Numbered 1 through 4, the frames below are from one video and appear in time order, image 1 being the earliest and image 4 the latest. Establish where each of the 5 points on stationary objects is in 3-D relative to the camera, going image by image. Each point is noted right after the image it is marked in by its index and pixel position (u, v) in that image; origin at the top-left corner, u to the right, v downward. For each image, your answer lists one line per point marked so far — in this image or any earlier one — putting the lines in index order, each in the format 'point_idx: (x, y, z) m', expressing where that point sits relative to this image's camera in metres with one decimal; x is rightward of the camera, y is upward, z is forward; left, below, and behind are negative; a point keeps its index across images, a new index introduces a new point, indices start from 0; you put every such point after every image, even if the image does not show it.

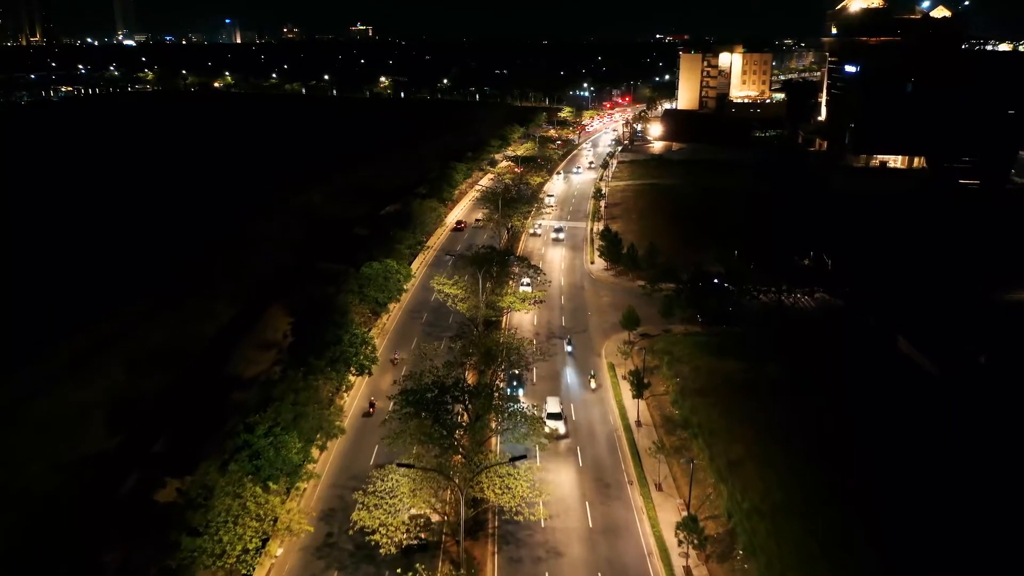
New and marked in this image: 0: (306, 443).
0: (-5.7, -4.3, +19.6) m
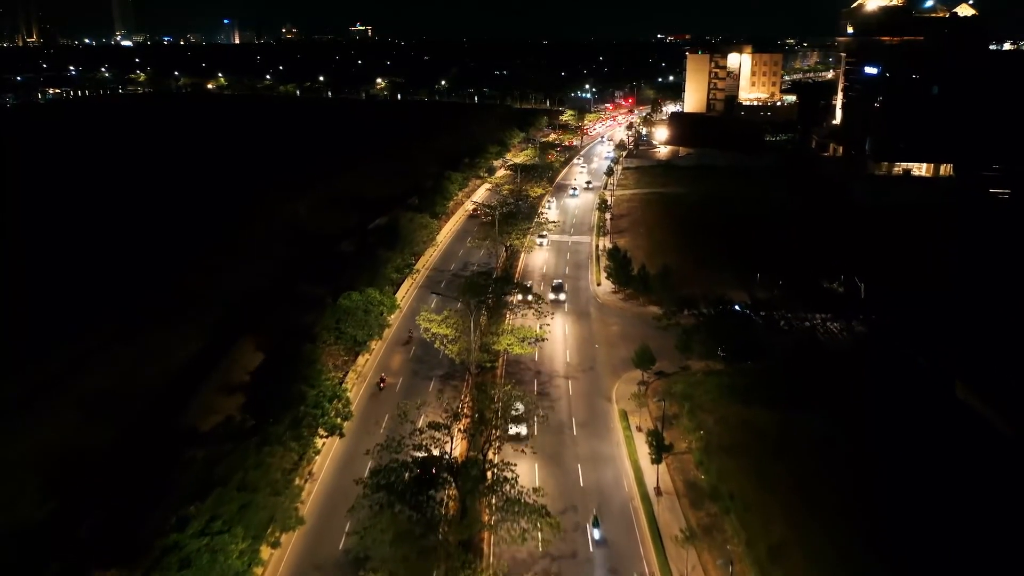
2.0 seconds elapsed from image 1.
0: (-5.8, -5.7, +15.9) m
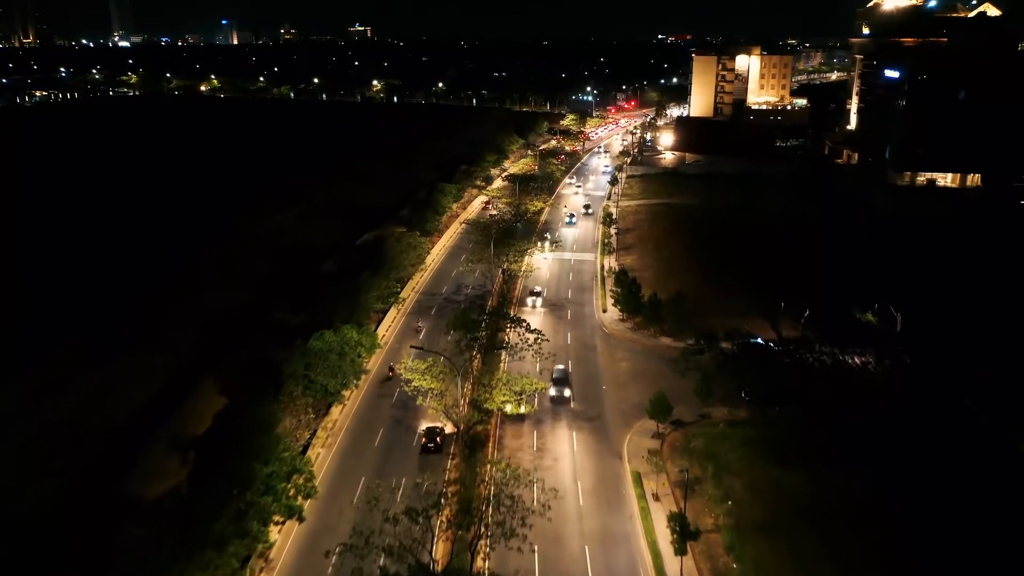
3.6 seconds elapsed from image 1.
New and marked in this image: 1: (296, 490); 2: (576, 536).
0: (-5.9, -7.0, +12.4) m
1: (-5.3, -5.0, +17.6) m
2: (+1.8, -6.7, +19.4) m
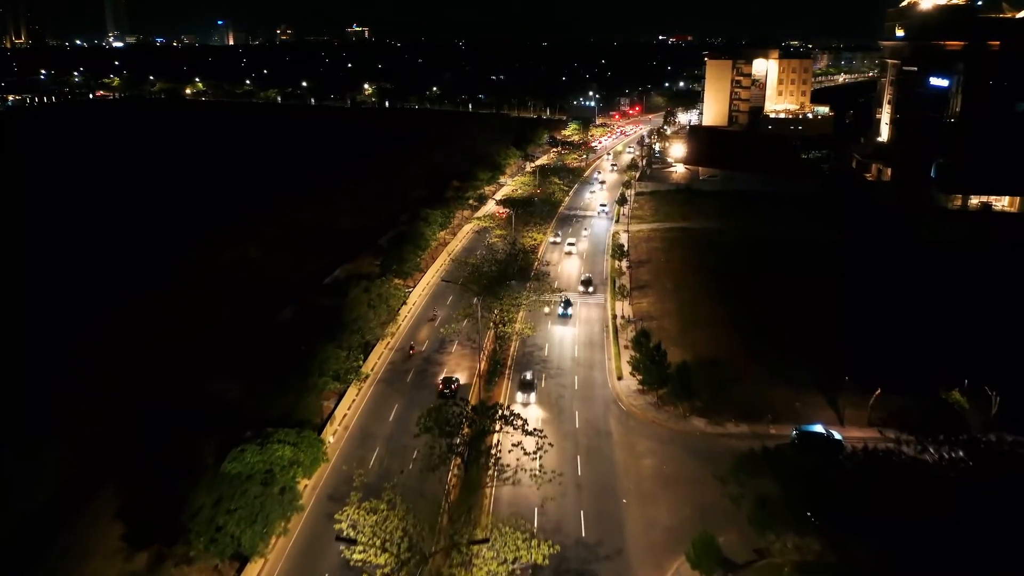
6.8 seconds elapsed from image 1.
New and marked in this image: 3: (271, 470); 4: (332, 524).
0: (-6.2, -9.5, +5.8) m
1: (-5.6, -7.5, +11.0) m
2: (+1.5, -9.2, +12.8) m
3: (-5.9, -4.4, +17.5) m
4: (-4.9, -6.3, +19.3) m
